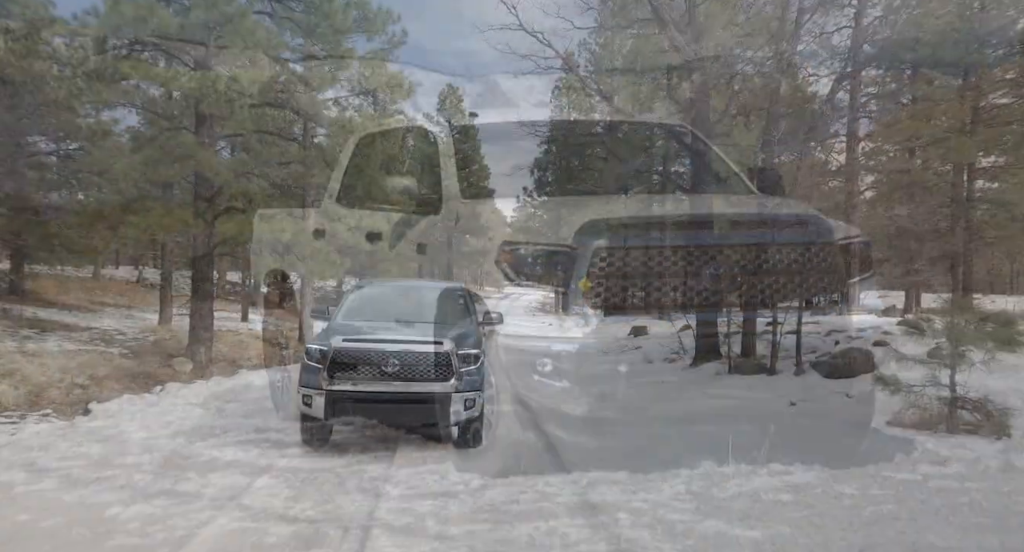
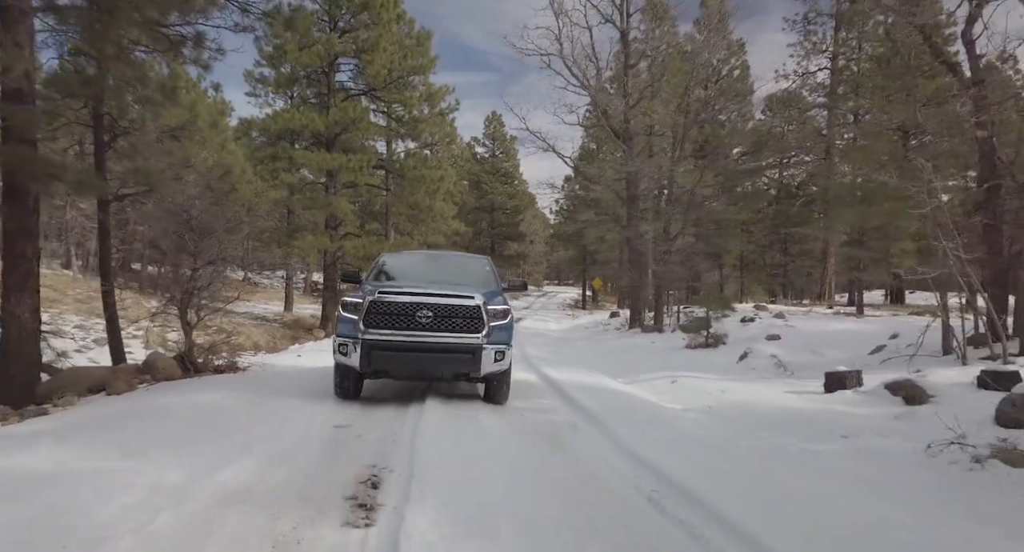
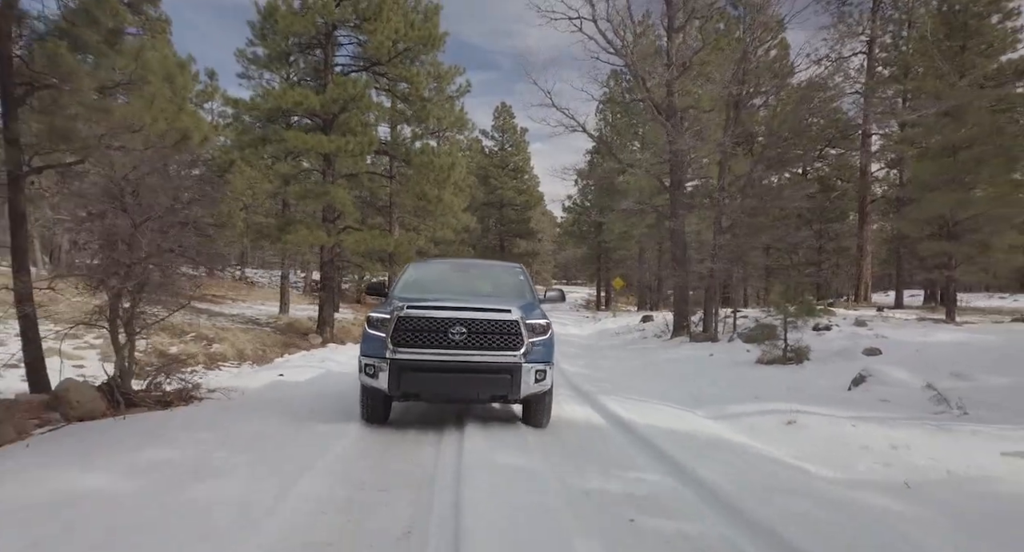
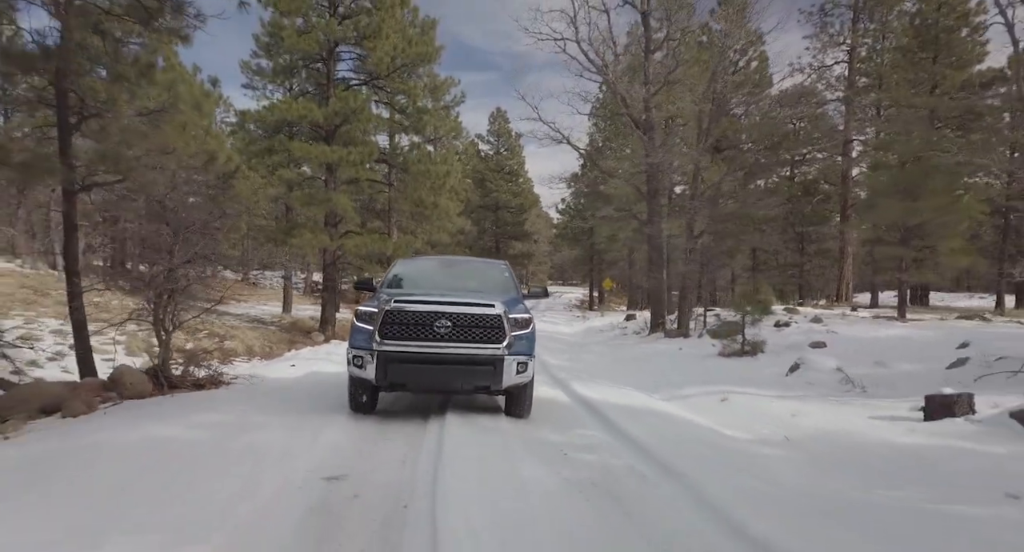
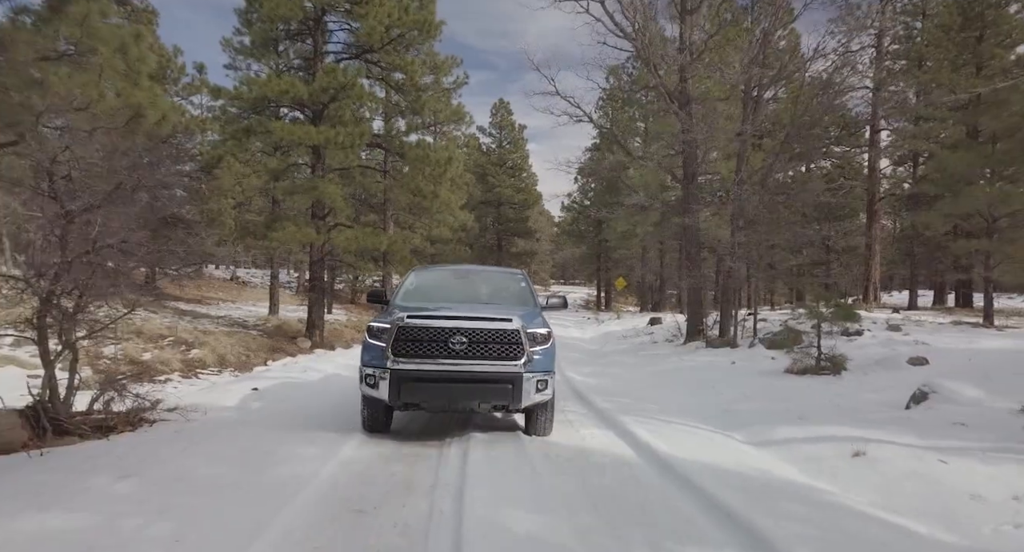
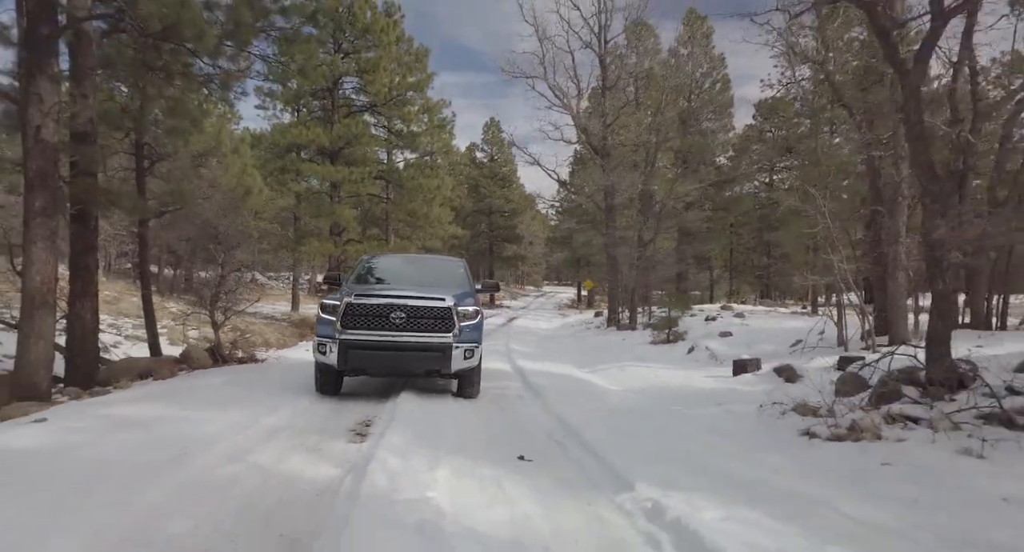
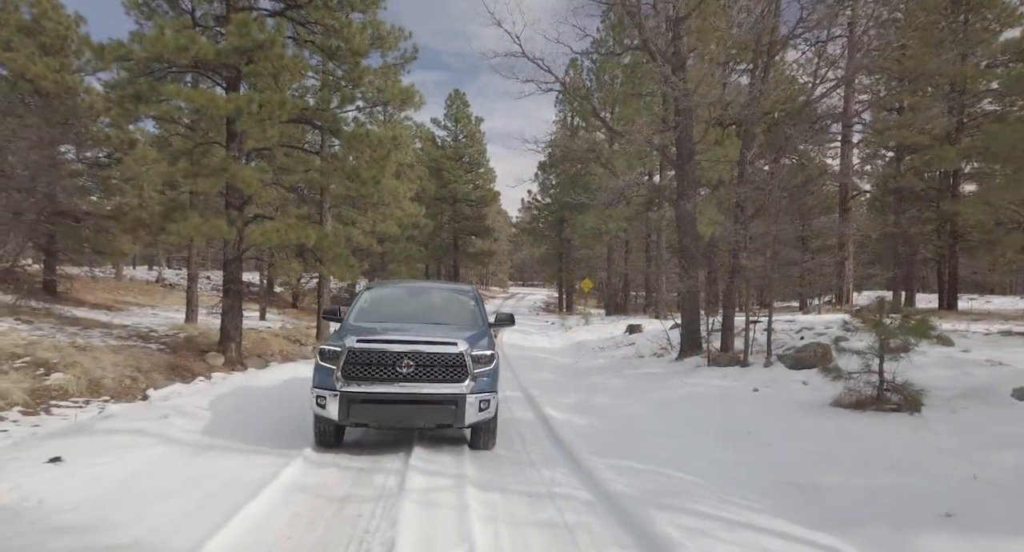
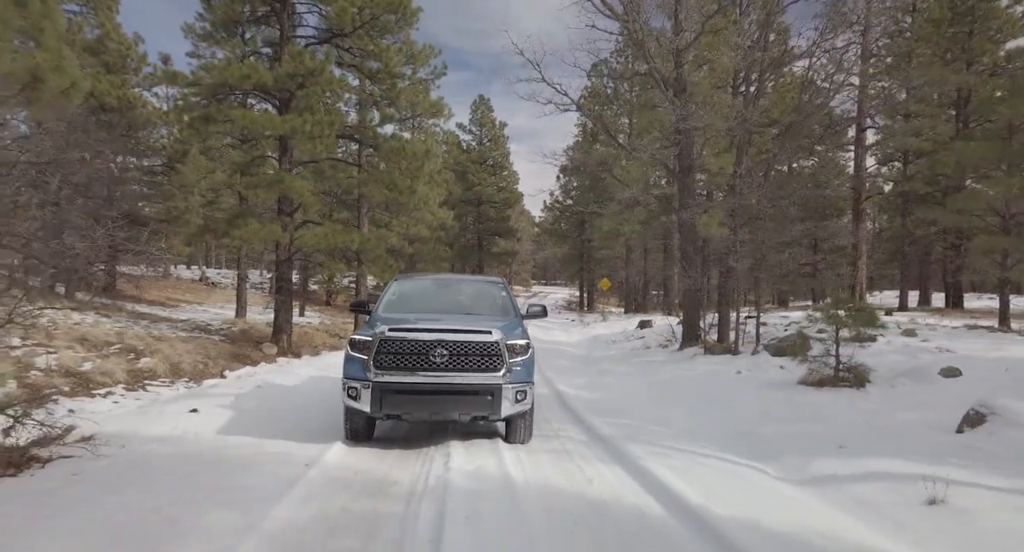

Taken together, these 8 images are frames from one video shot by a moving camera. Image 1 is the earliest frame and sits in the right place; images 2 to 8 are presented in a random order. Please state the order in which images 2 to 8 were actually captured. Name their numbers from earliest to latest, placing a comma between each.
7, 8, 5, 3, 4, 2, 6
